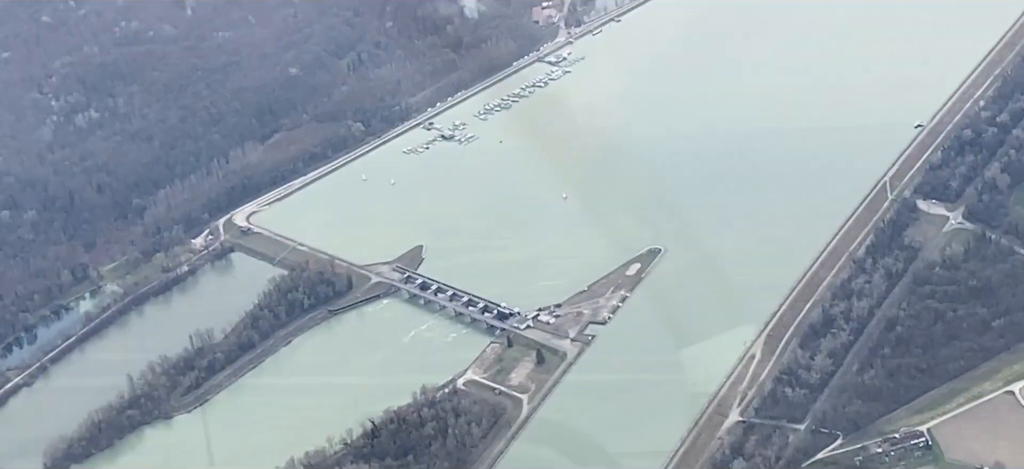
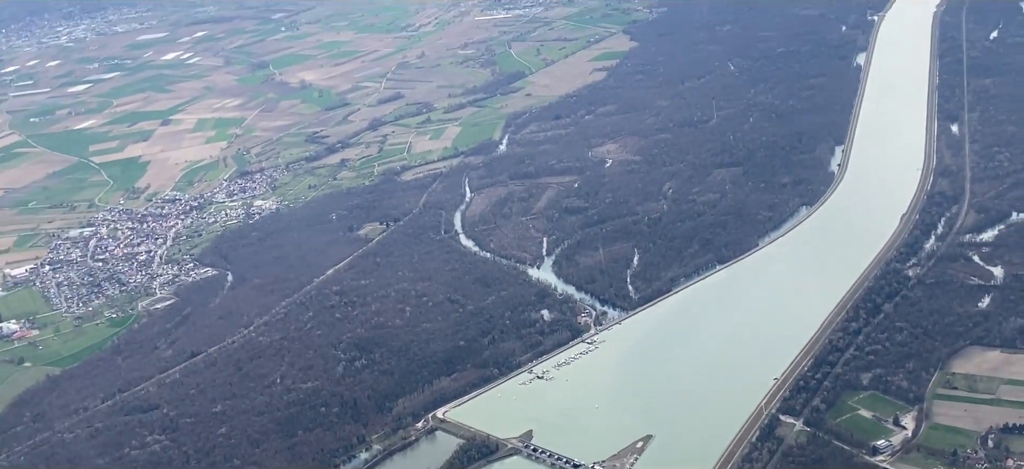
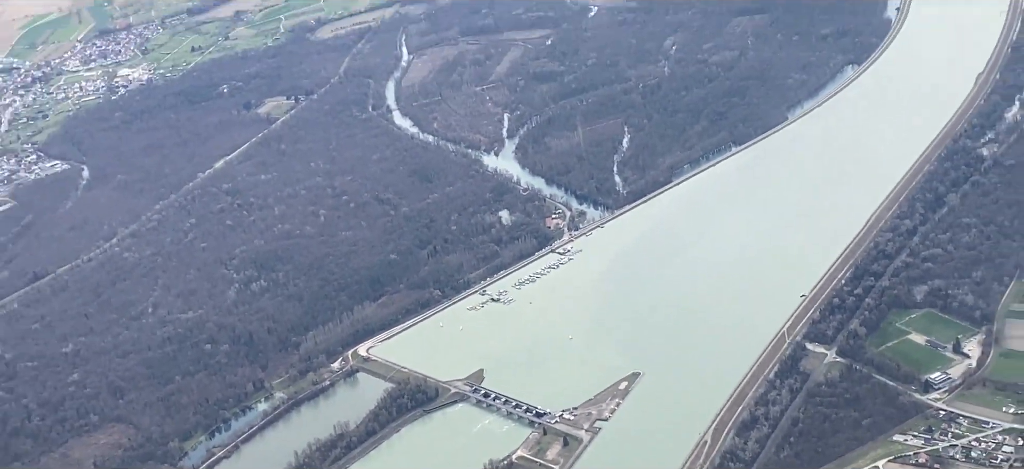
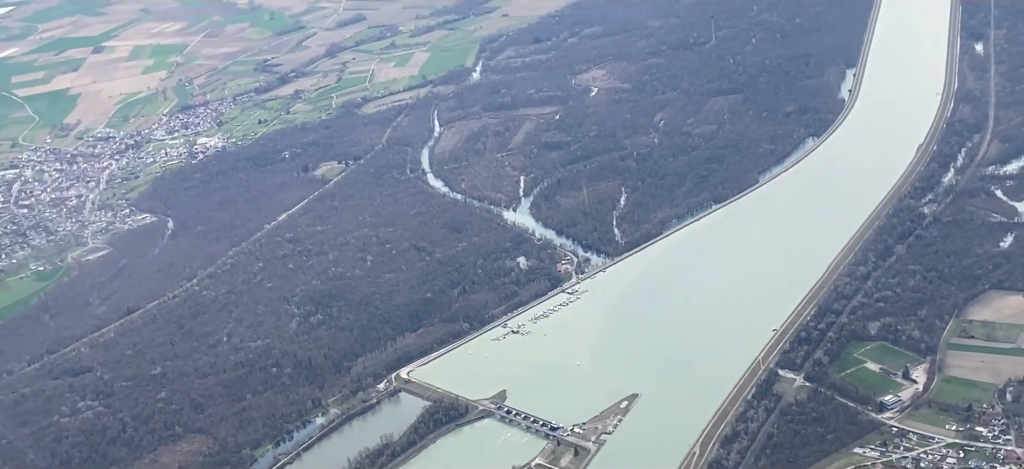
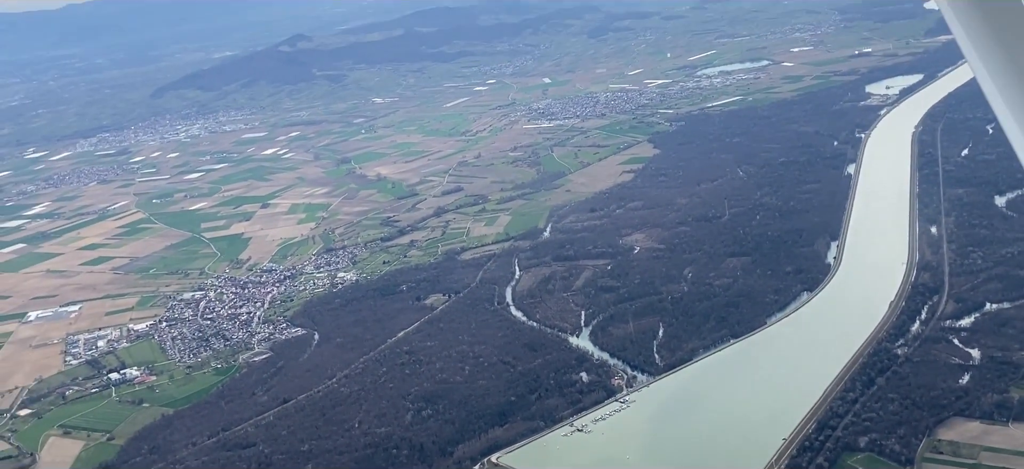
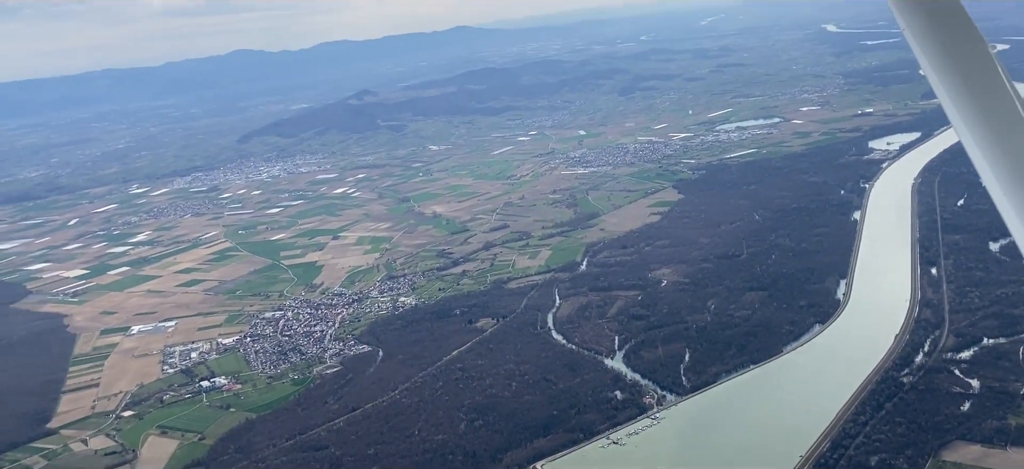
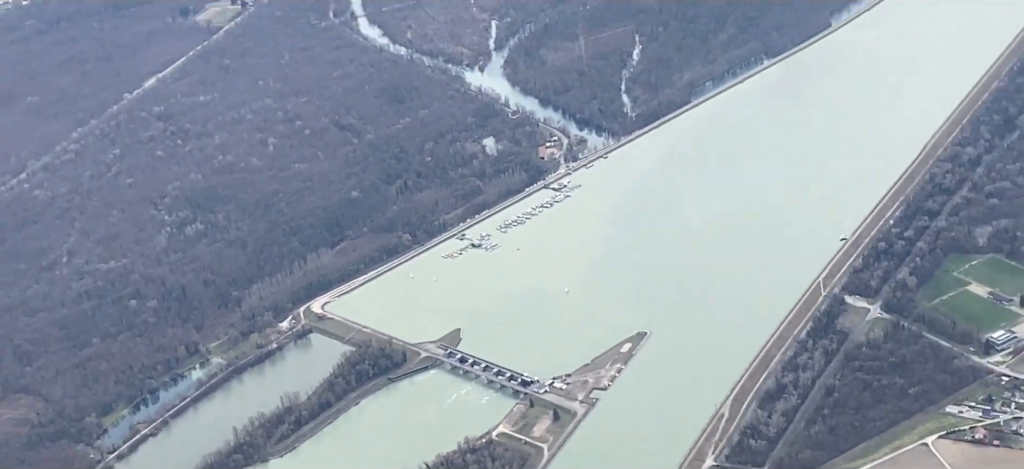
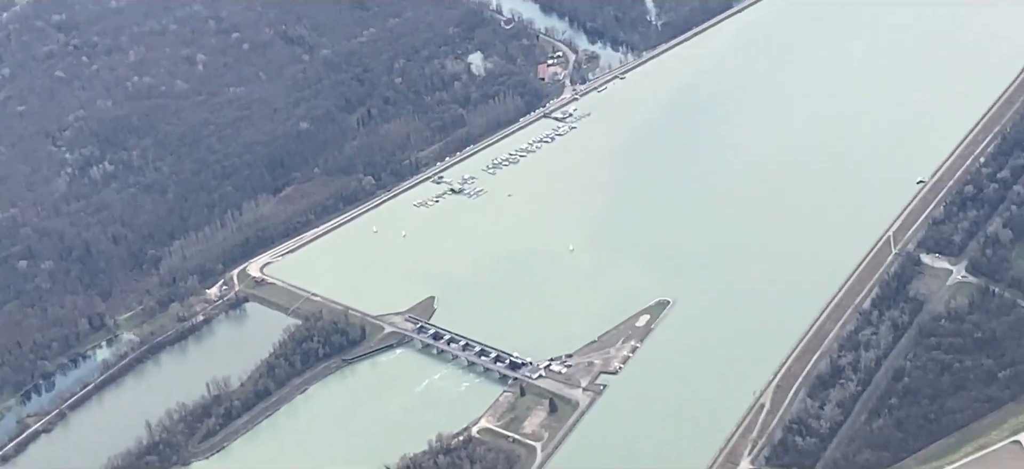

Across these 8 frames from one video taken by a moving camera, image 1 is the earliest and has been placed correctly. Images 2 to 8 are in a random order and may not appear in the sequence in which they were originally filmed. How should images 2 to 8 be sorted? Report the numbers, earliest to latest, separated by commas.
8, 7, 3, 4, 2, 5, 6
